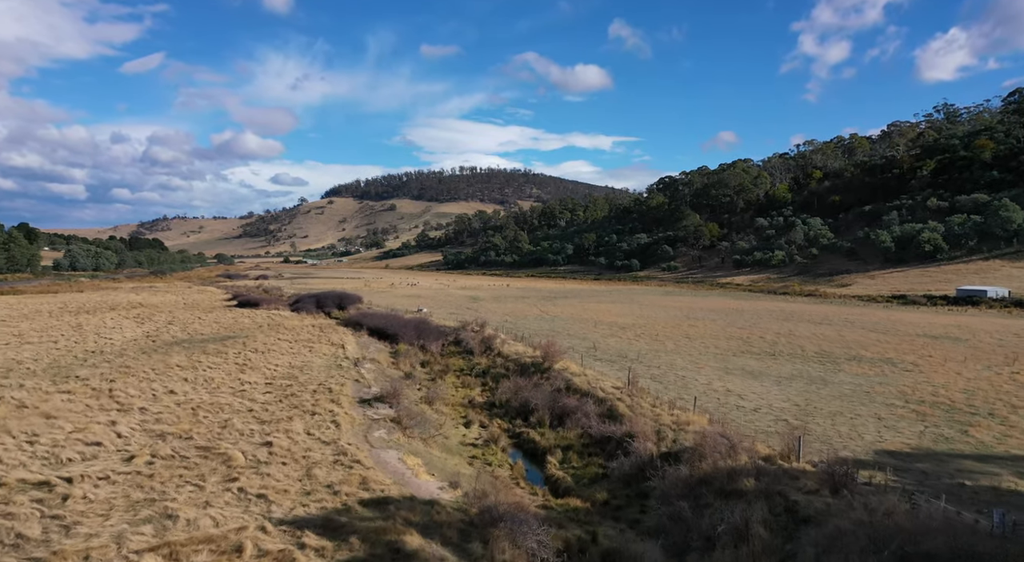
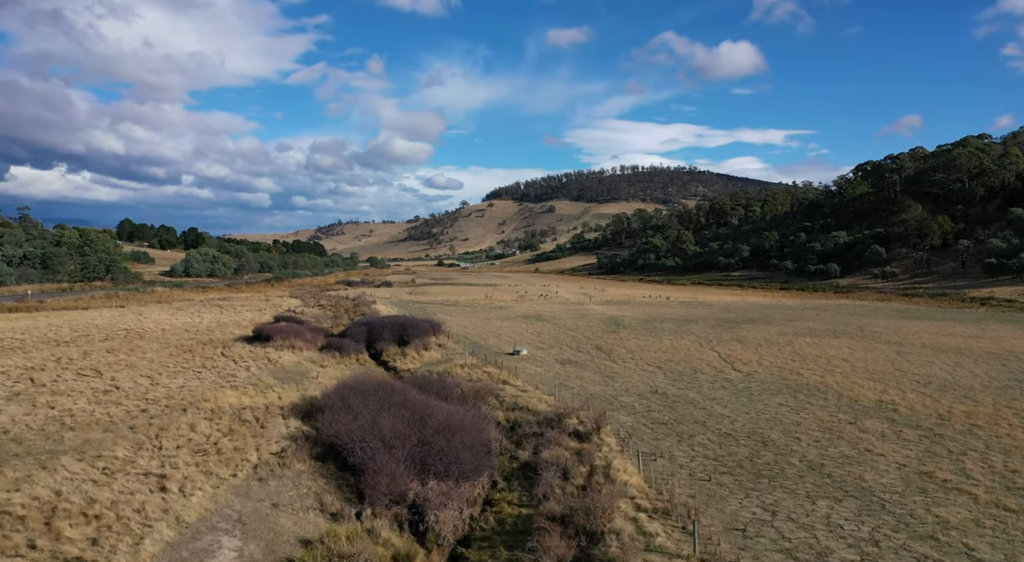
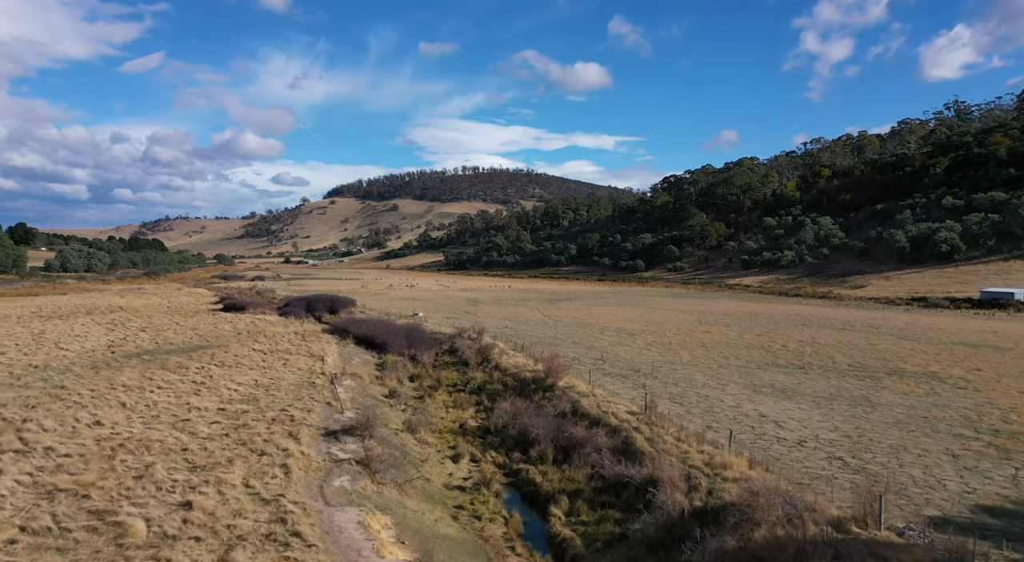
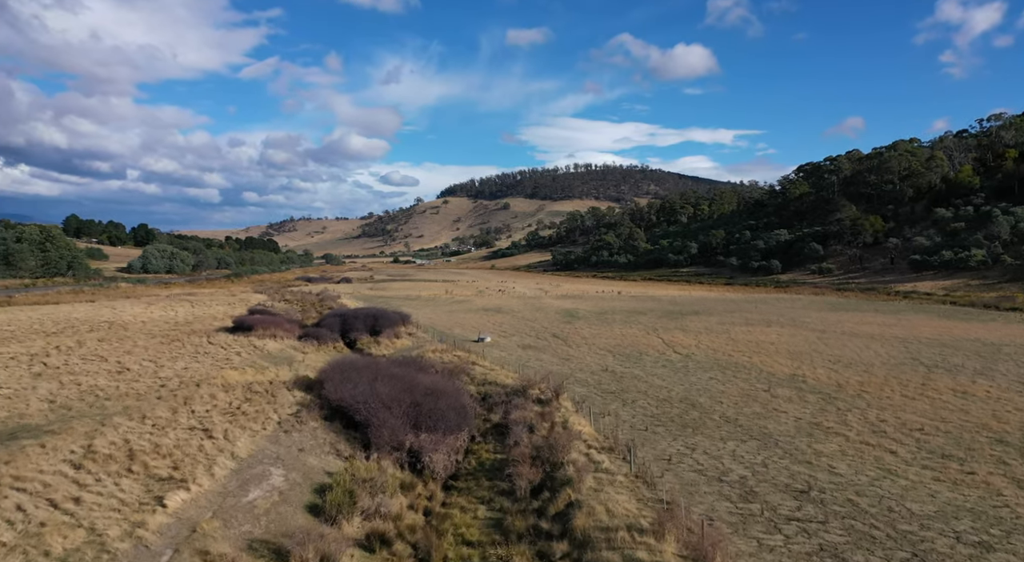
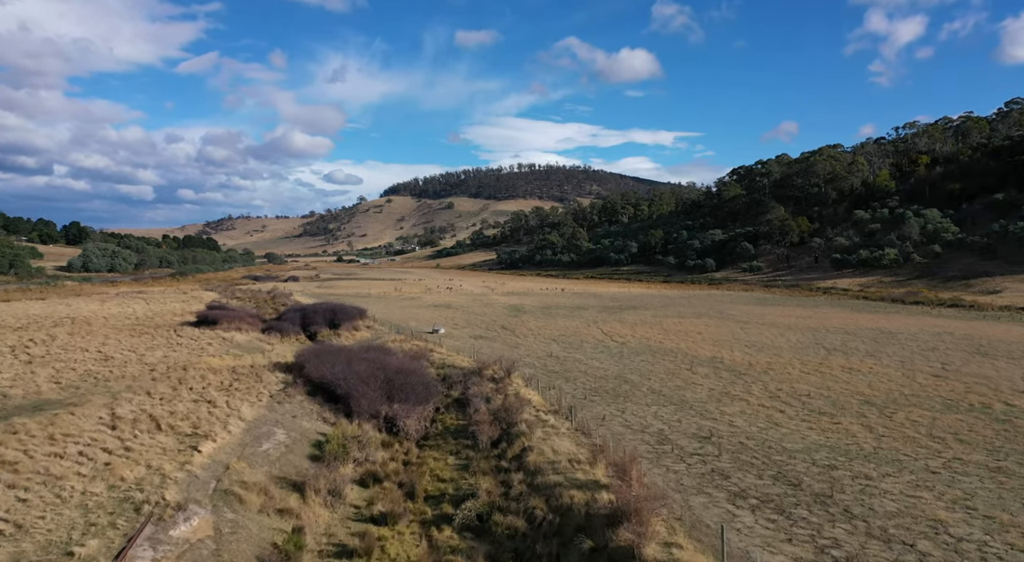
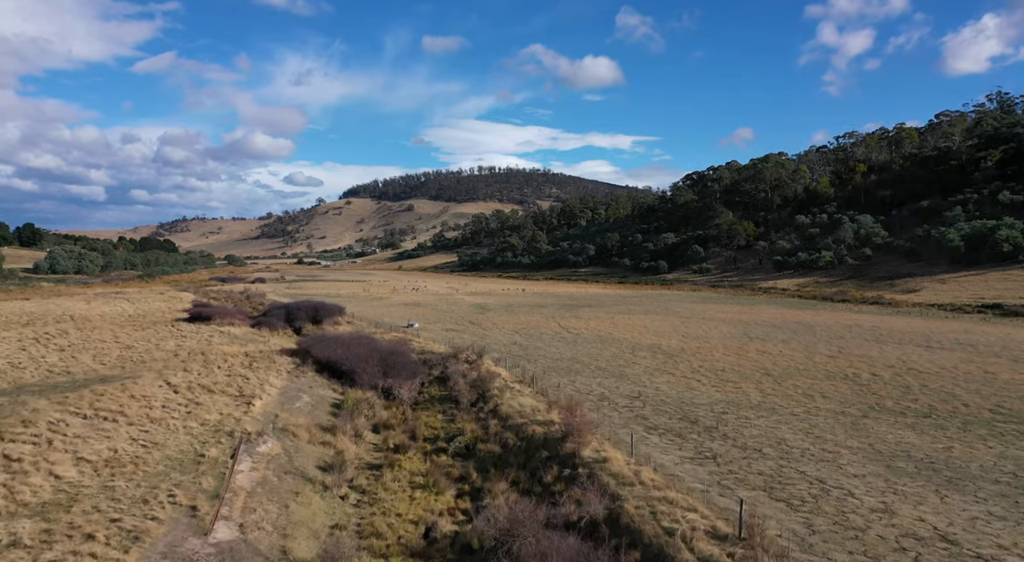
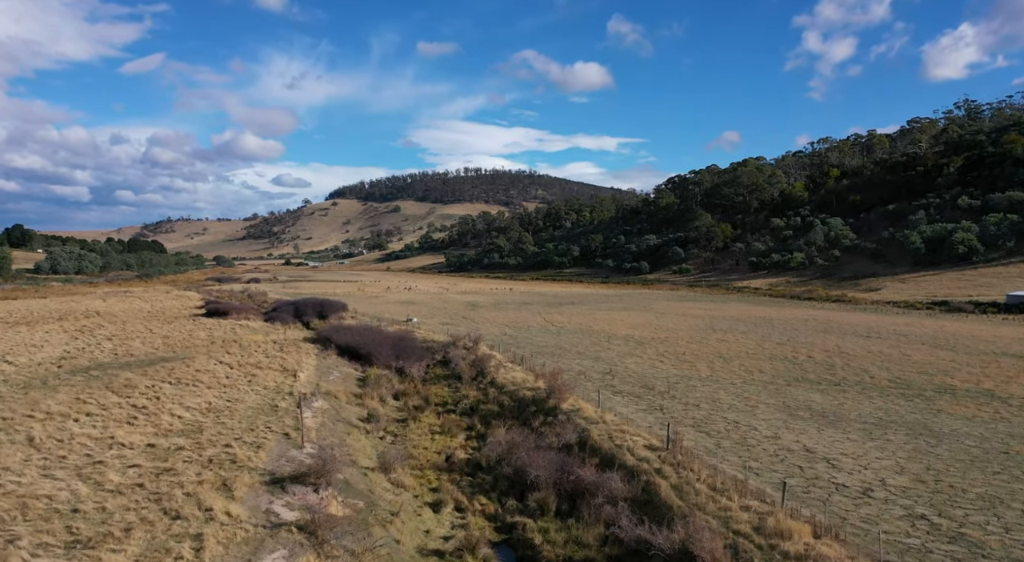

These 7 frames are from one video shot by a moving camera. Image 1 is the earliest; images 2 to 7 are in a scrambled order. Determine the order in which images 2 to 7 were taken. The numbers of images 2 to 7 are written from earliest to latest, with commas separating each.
3, 7, 6, 5, 4, 2
